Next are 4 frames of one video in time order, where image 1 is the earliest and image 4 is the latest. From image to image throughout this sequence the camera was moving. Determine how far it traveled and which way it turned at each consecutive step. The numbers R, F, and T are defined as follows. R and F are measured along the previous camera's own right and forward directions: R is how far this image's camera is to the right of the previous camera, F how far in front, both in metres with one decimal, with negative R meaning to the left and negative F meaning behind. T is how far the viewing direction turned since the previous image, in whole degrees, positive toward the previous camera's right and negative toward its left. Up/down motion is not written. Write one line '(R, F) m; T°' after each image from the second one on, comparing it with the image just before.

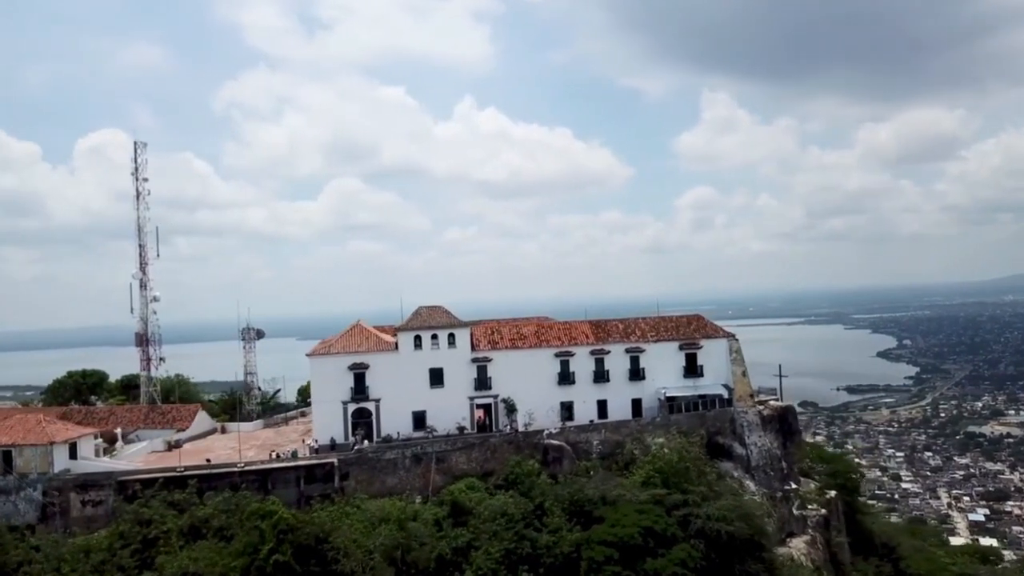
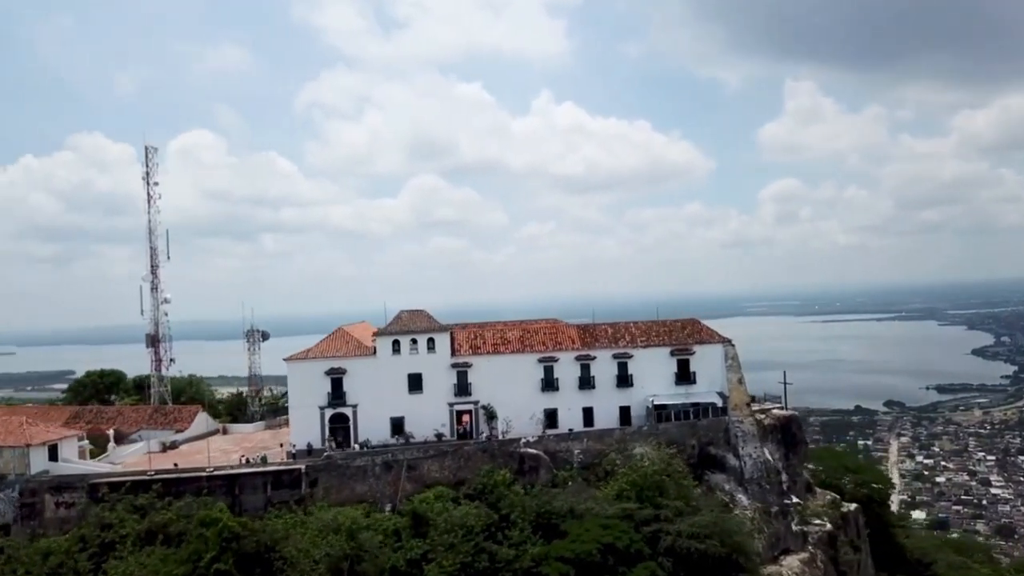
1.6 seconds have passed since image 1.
(+4.0, +1.1) m; -5°
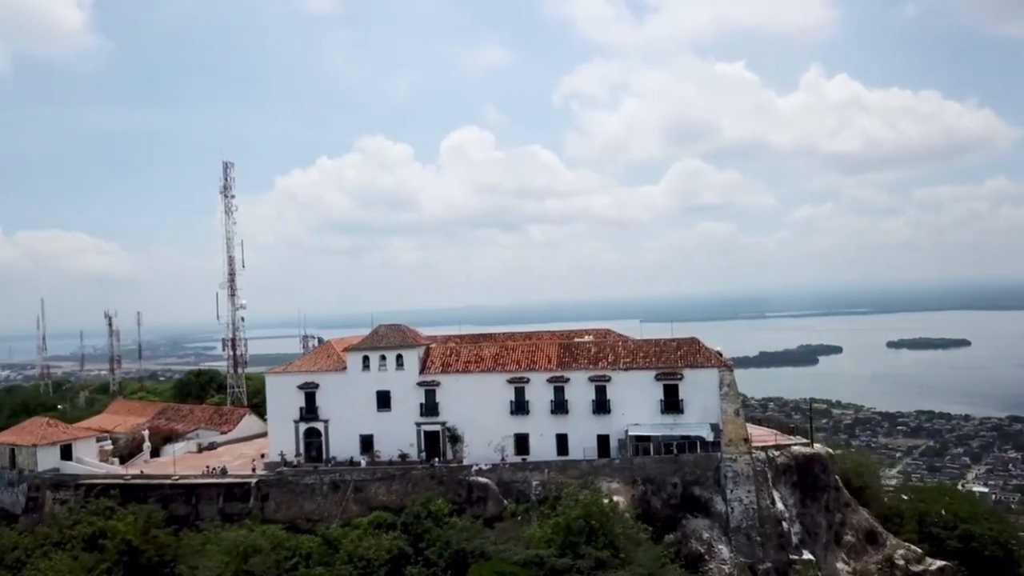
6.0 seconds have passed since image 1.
(+11.2, +4.1) m; -18°
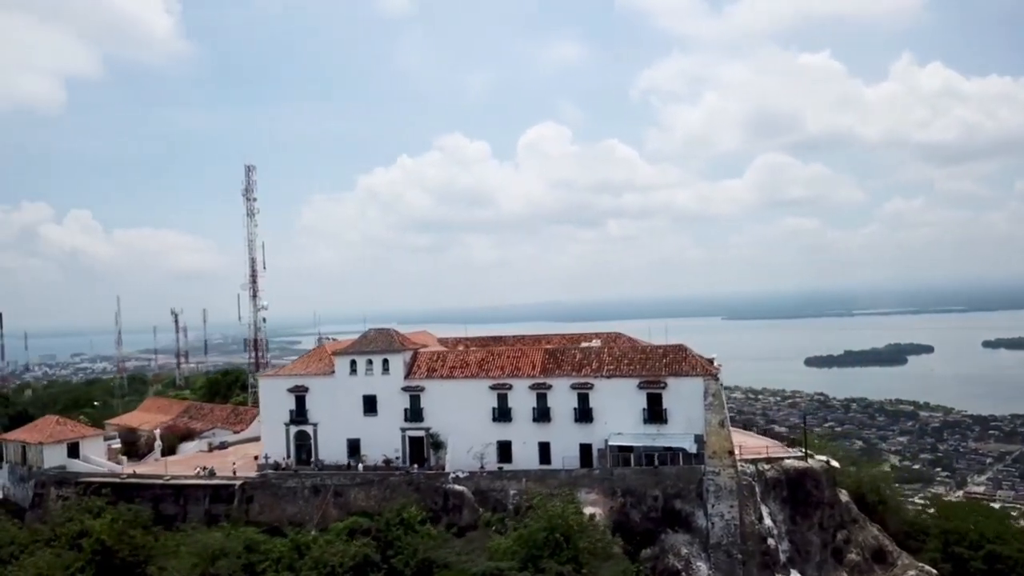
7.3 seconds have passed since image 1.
(+3.6, +0.8) m; -5°
